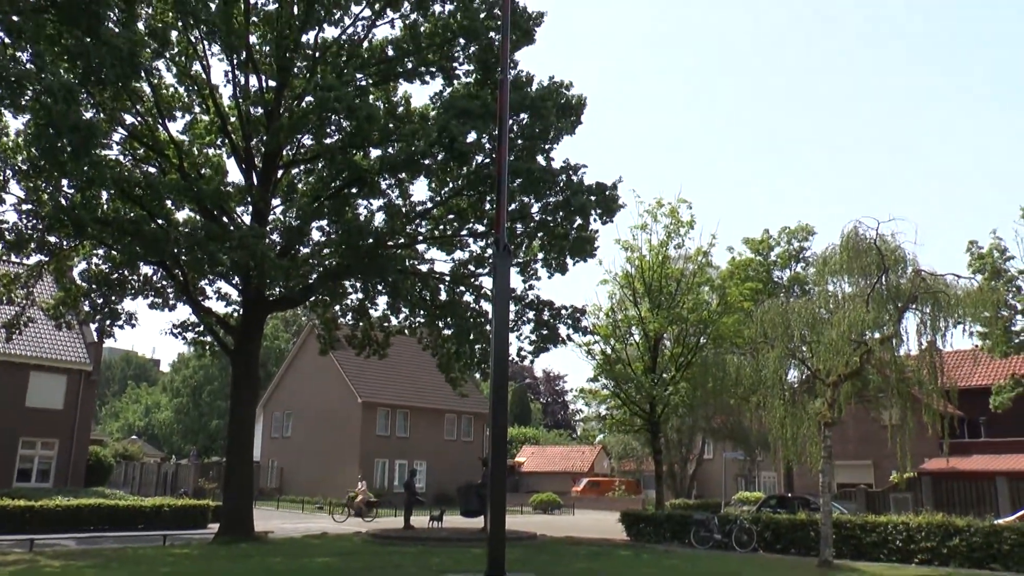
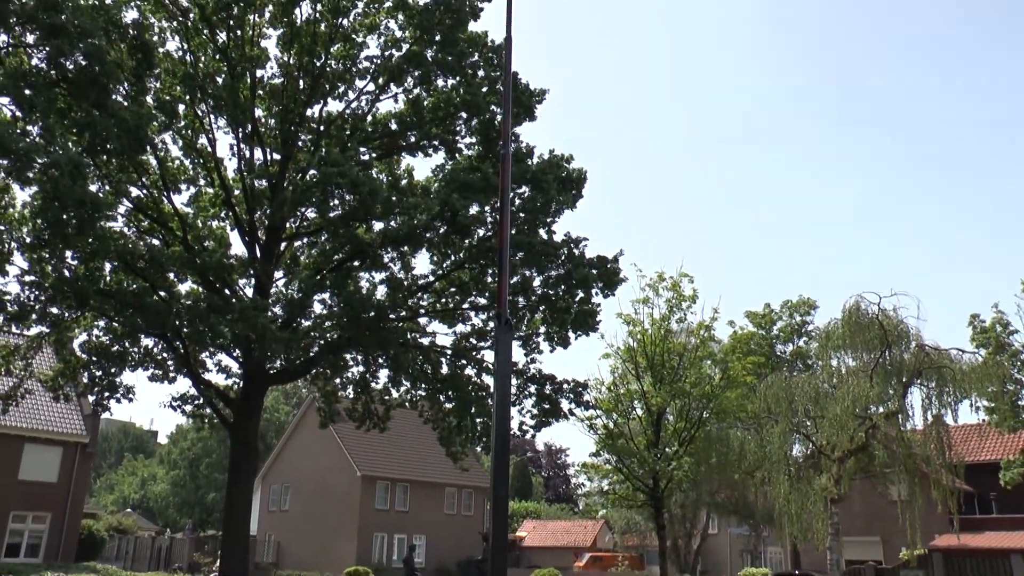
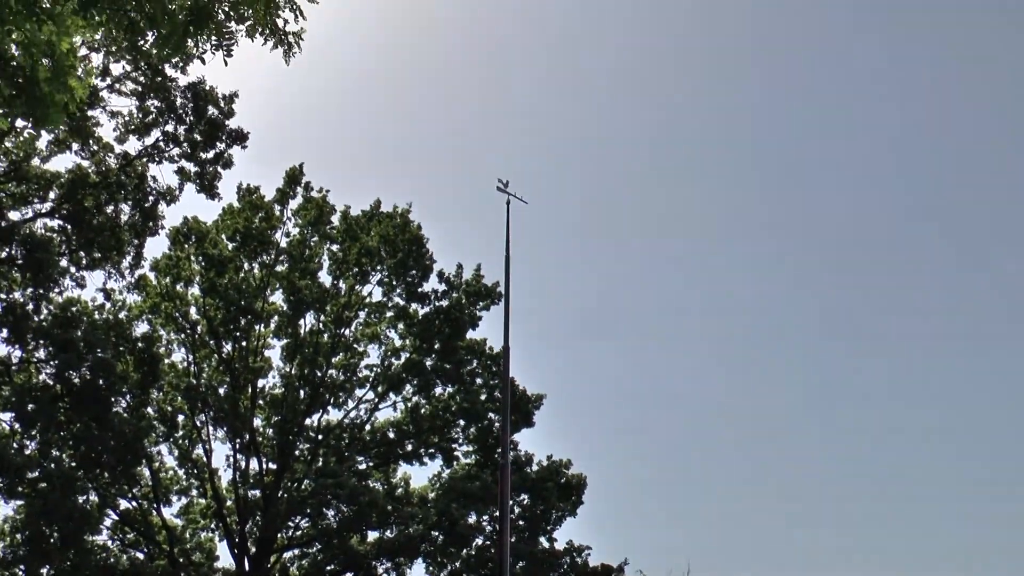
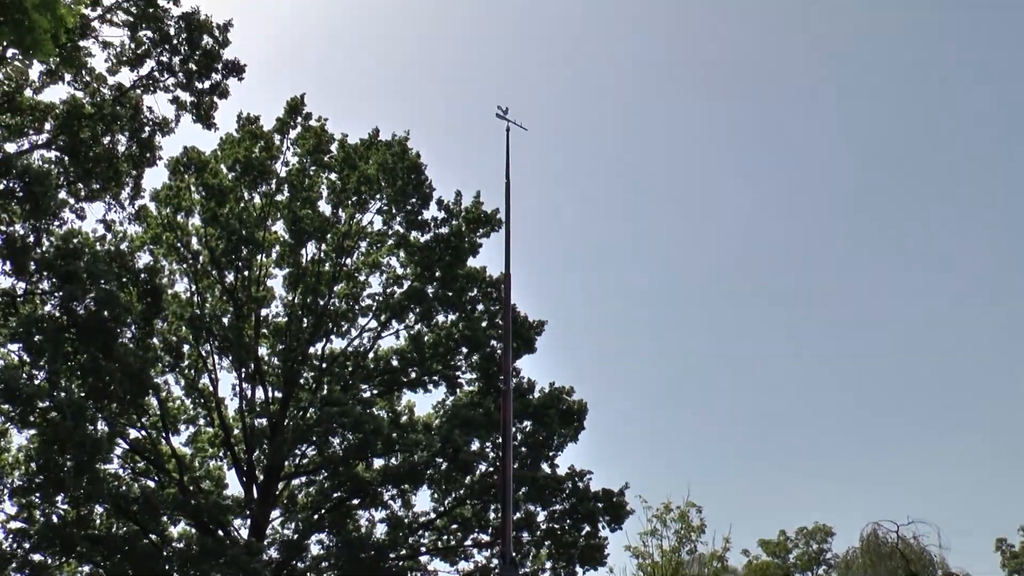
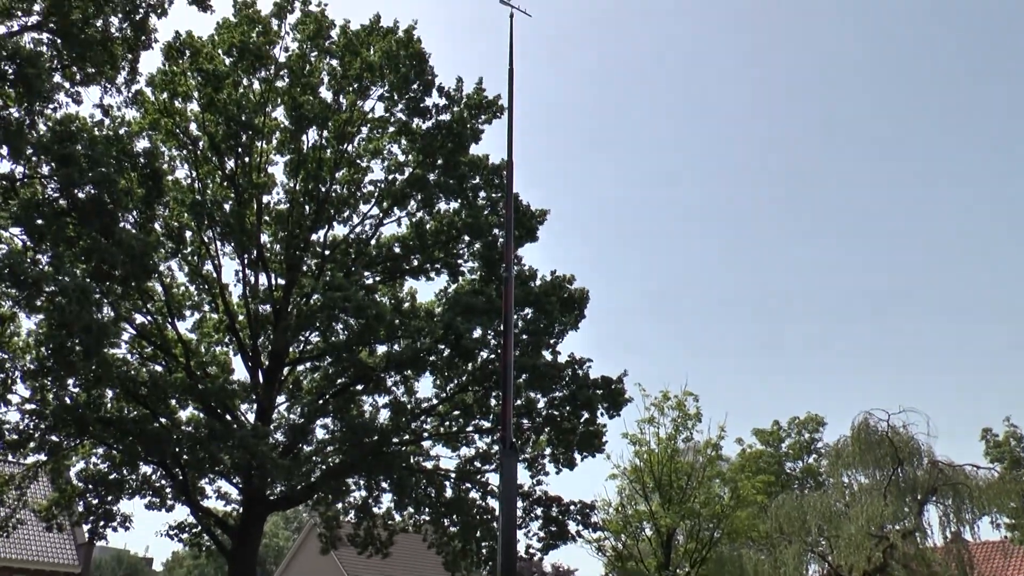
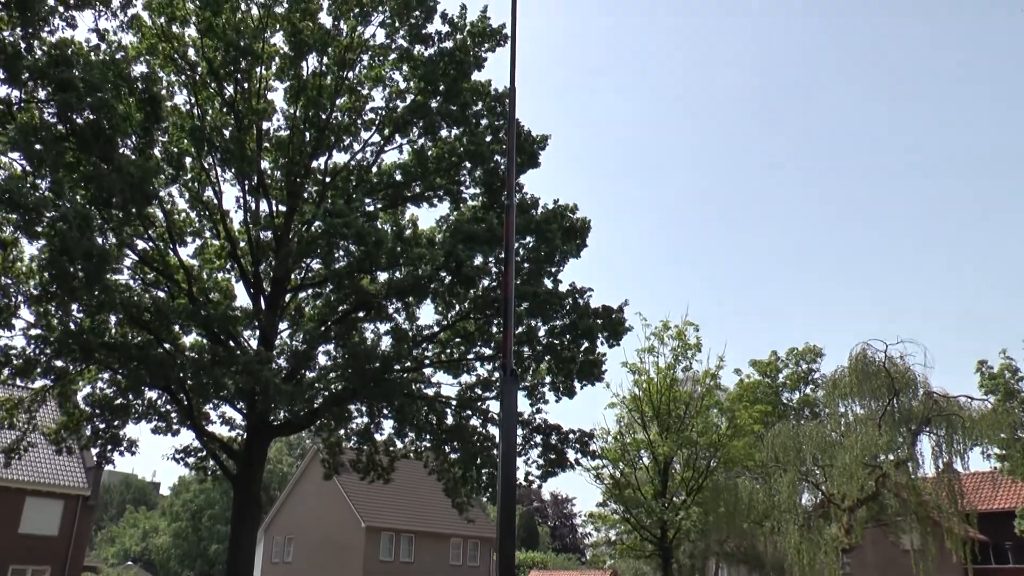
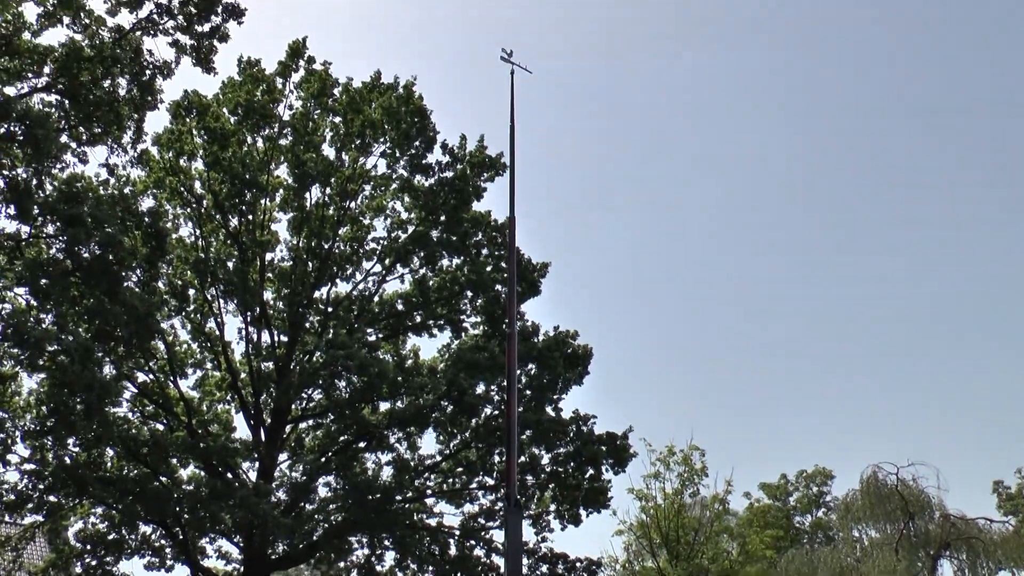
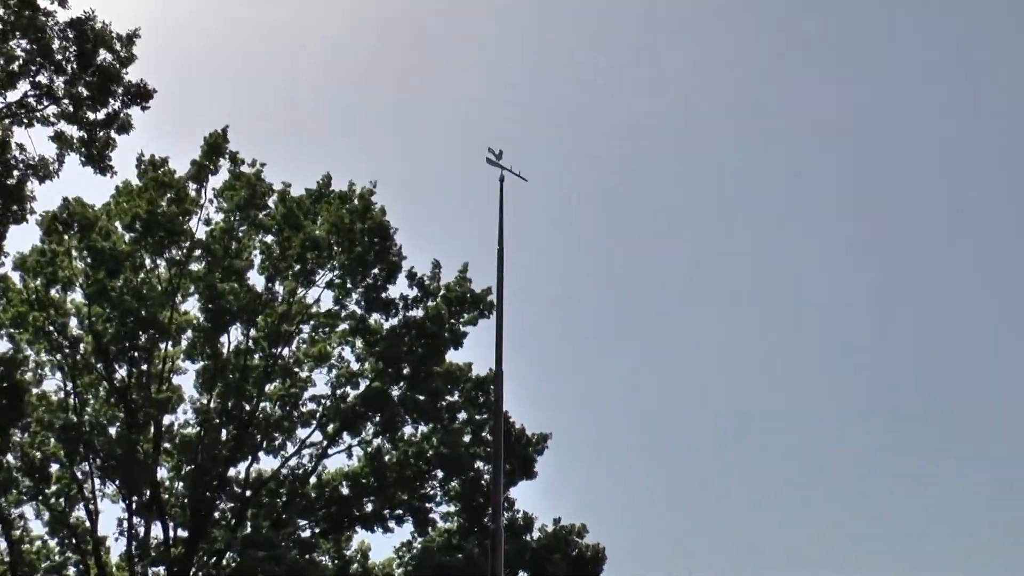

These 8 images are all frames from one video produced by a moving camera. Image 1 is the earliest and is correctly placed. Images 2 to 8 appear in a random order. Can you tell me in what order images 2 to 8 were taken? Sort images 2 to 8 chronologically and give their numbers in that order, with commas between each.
2, 6, 5, 7, 4, 3, 8
